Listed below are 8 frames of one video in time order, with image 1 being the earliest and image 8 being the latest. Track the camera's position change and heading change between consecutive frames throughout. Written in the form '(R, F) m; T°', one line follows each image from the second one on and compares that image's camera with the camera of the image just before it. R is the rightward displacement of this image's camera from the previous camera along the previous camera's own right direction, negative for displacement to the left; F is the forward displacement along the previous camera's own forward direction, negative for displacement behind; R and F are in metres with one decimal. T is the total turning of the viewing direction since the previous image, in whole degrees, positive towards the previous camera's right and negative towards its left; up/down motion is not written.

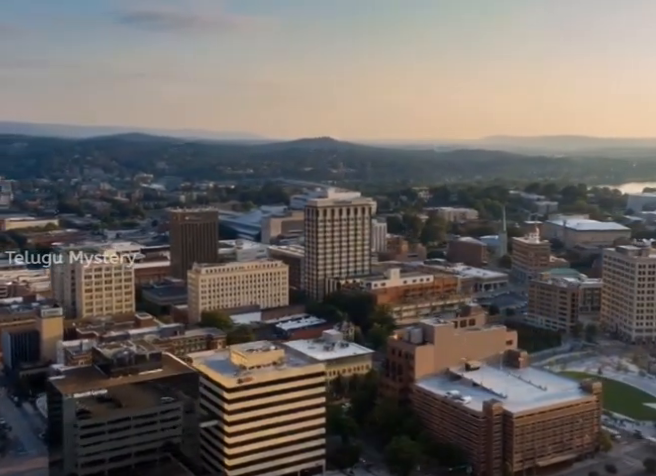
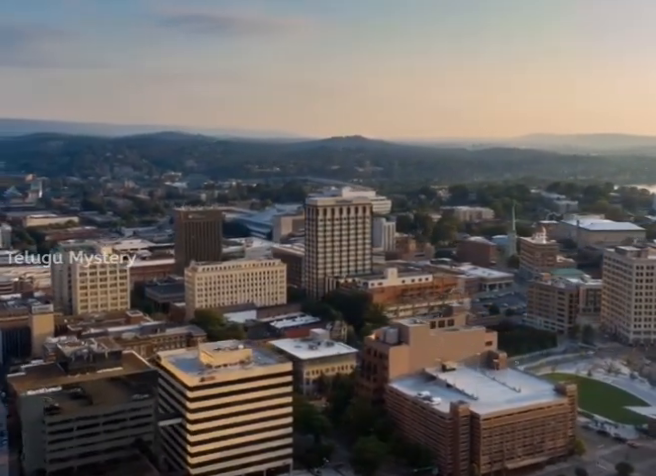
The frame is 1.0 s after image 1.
(+2.5, +0.1) m; -2°
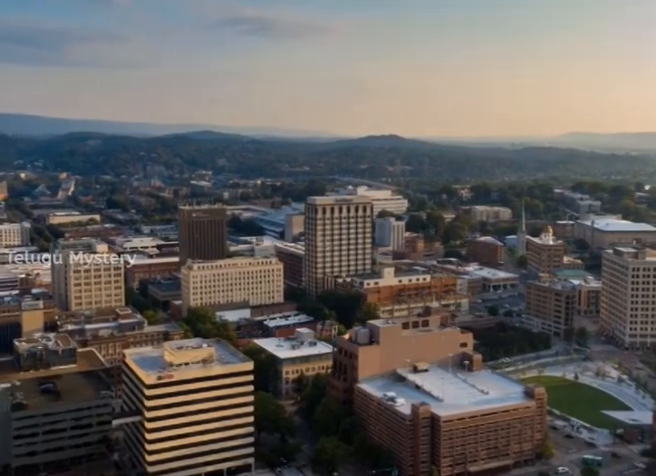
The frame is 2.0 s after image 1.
(+2.8, +0.2) m; -2°
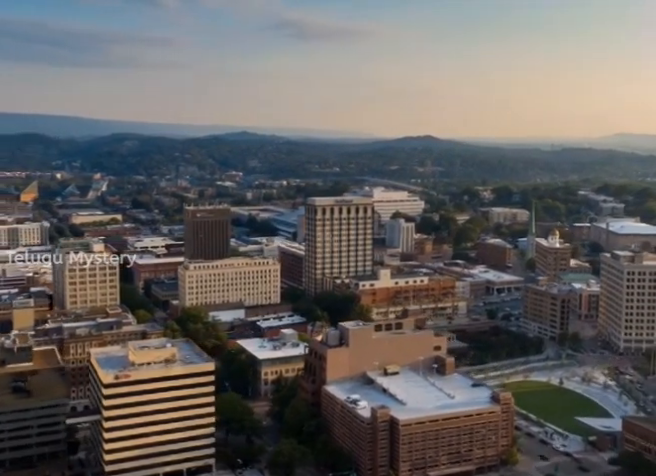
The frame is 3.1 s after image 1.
(+2.9, +0.1) m; -2°
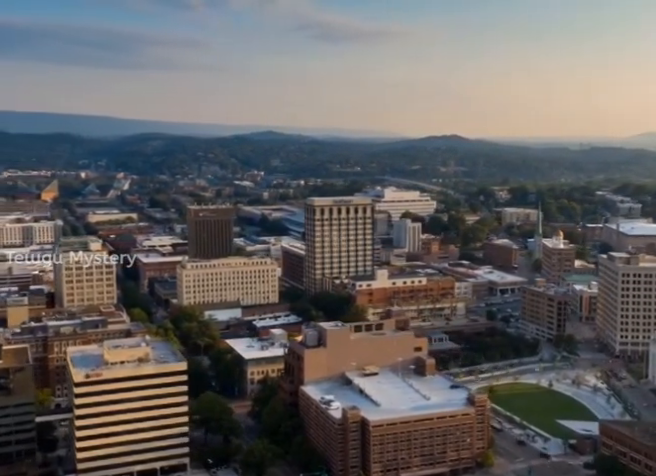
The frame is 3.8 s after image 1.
(+2.0, +0.1) m; -2°
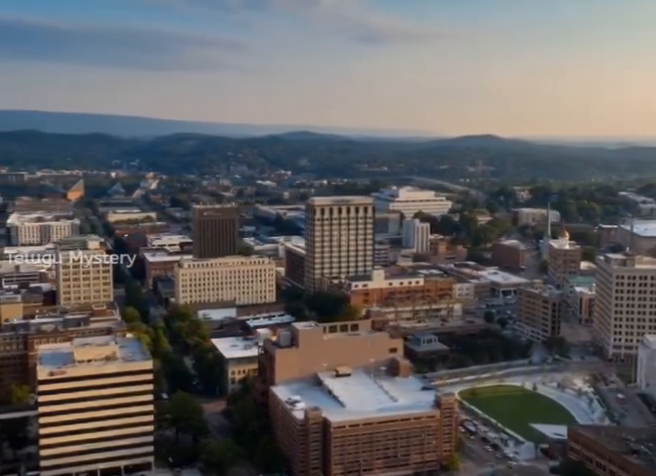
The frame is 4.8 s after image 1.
(+2.6, +0.1) m; -2°
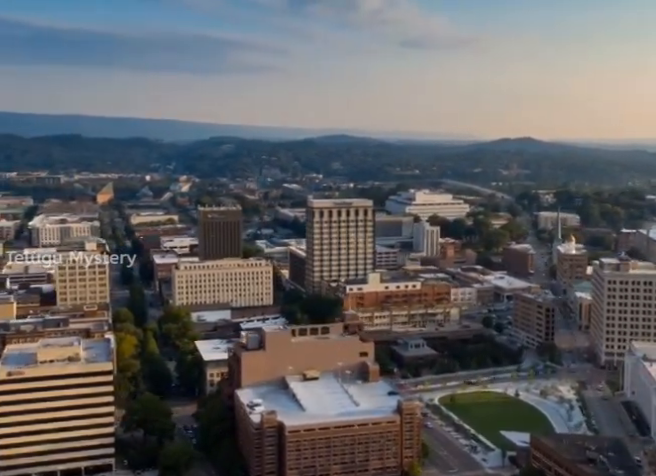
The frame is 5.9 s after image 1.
(+3.0, +0.3) m; -3°
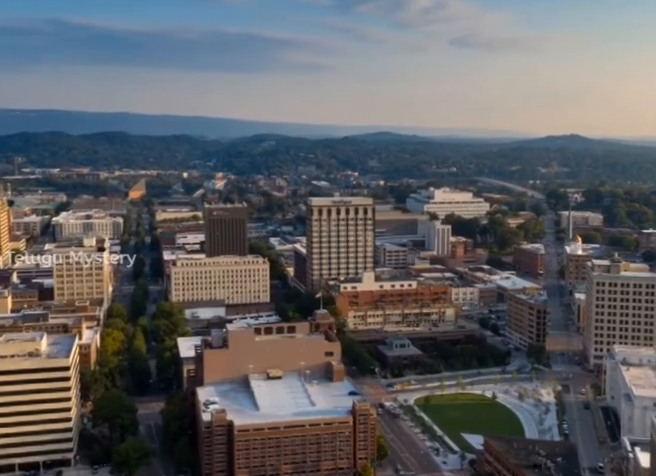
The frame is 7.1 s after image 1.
(+3.4, +0.2) m; -3°
